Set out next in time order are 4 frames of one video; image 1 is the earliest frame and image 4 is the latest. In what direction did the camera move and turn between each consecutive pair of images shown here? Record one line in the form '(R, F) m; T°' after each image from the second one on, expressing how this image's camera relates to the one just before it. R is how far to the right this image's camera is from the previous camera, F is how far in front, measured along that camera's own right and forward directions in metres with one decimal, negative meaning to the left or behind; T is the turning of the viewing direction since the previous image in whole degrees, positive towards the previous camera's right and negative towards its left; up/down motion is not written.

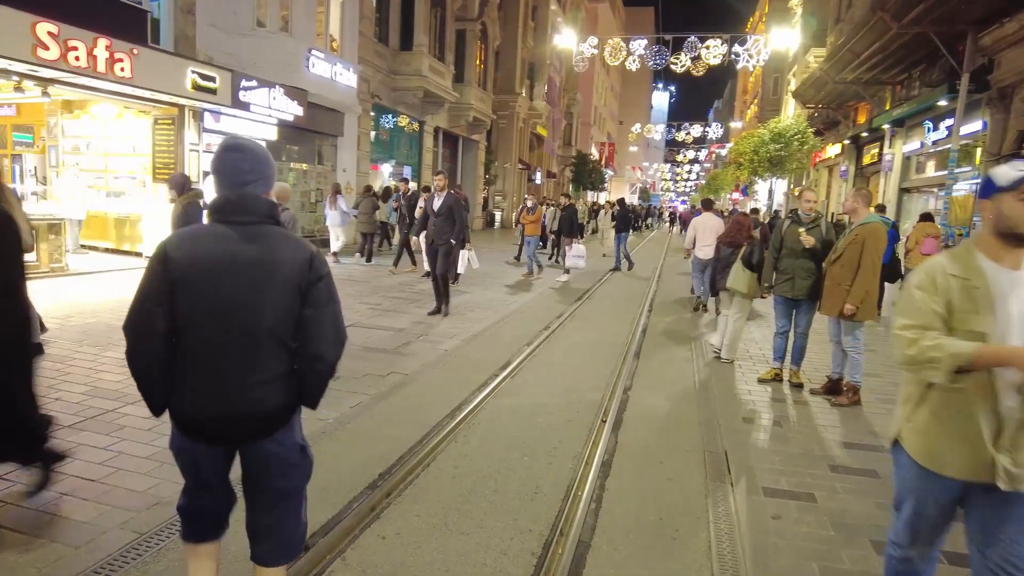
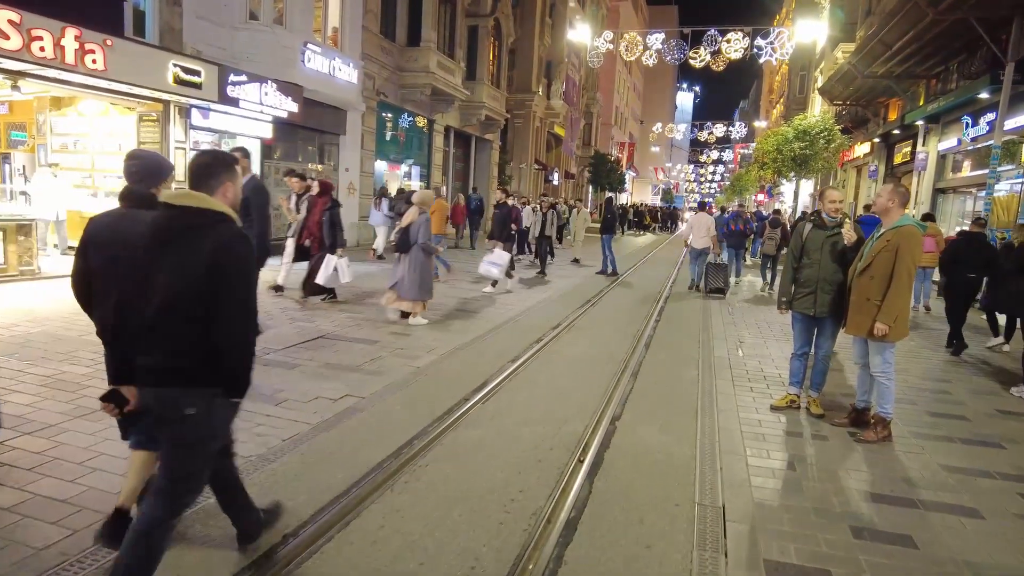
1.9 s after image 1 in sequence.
(+0.4, +0.8) m; -2°
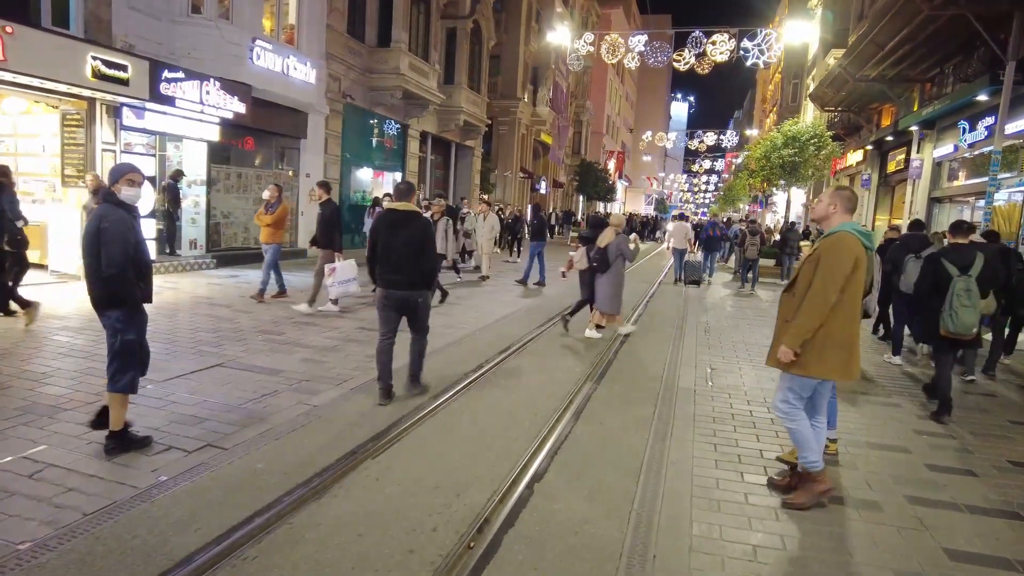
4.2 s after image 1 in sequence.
(+0.6, +1.0) m; 0°
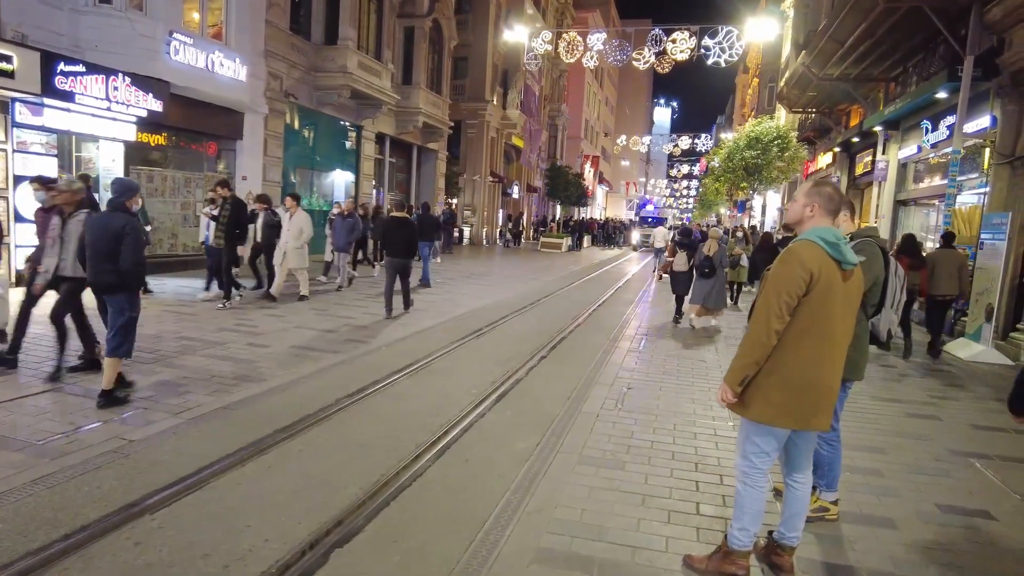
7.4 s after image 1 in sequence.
(+1.0, +0.8) m; +1°
